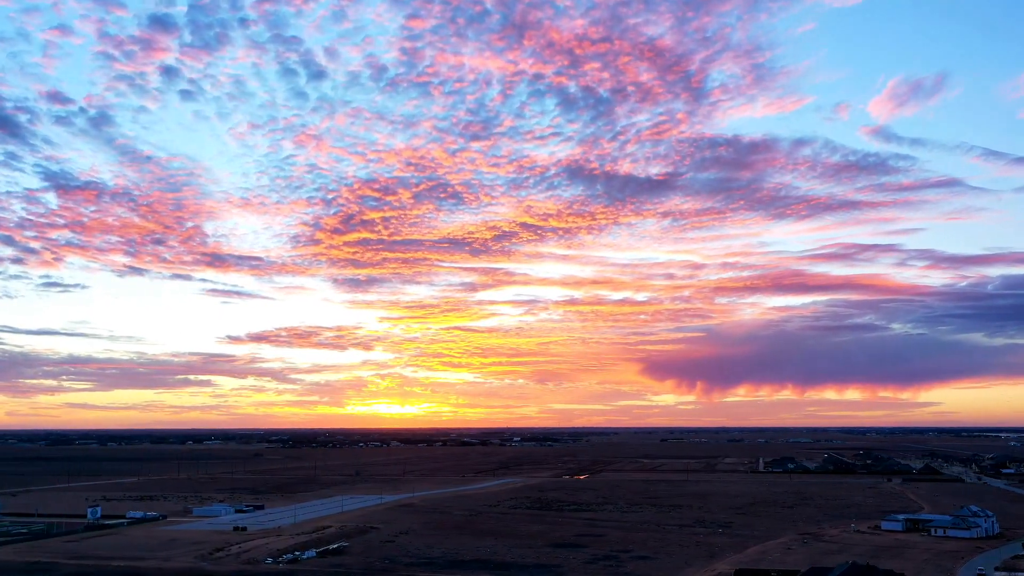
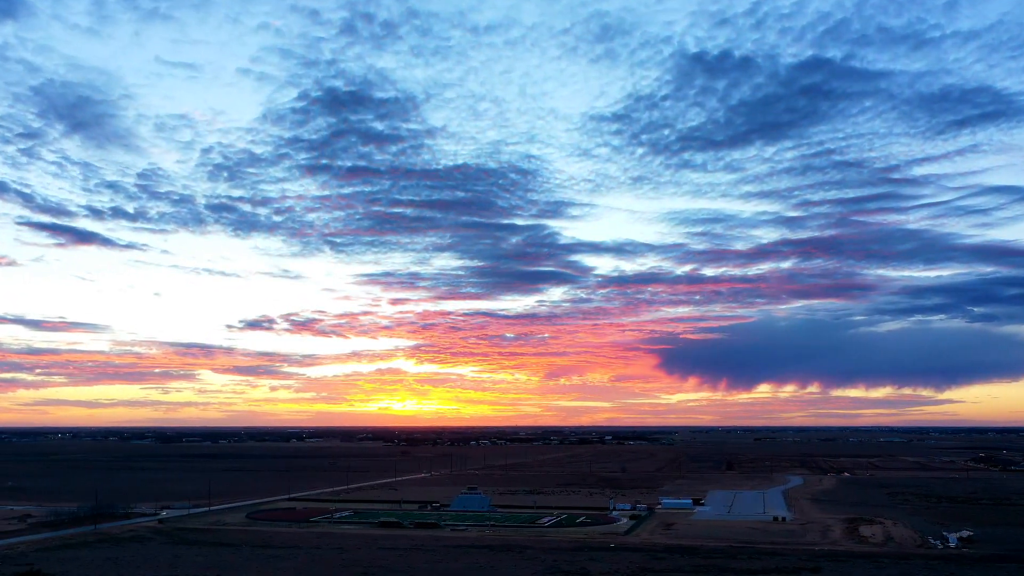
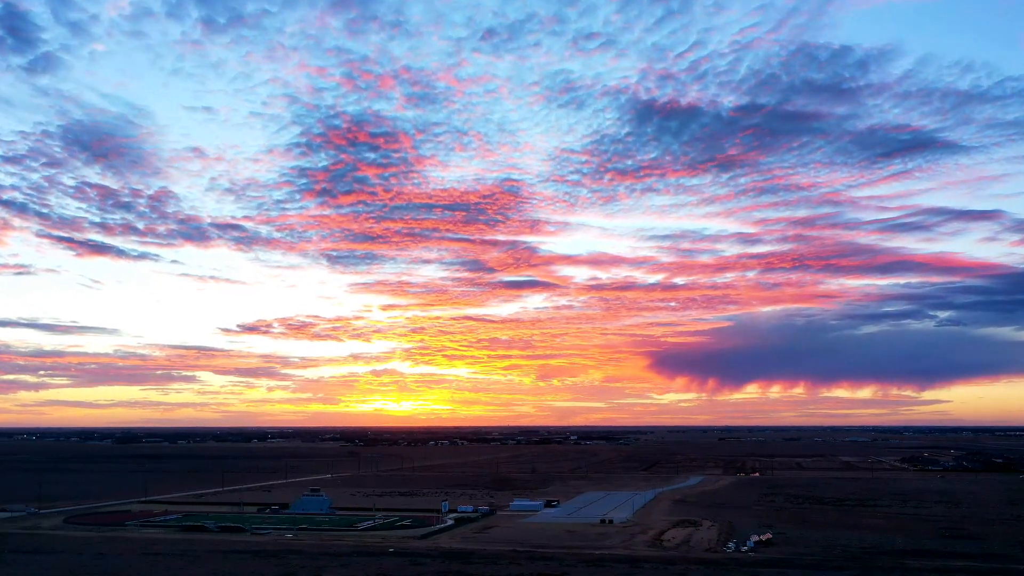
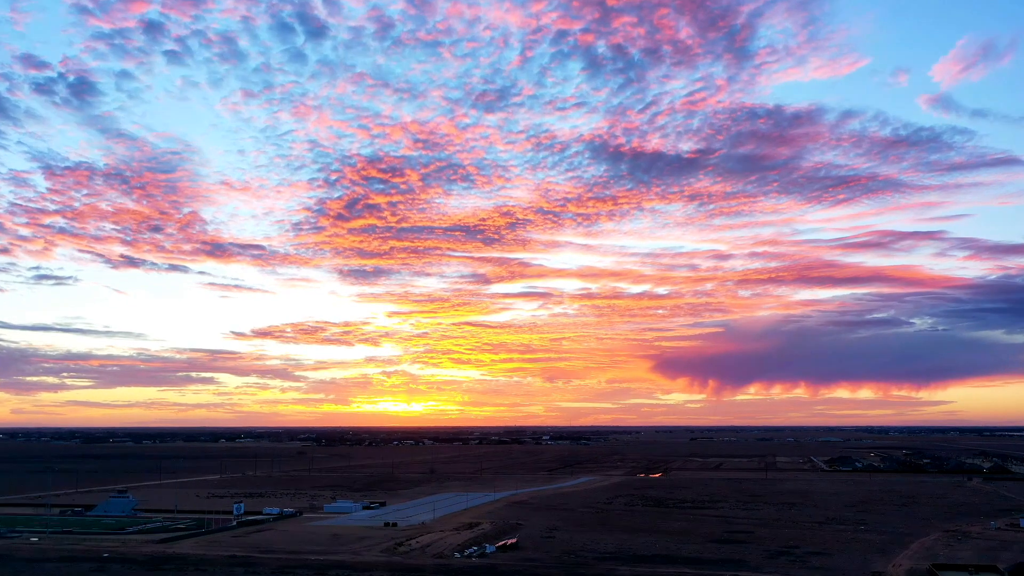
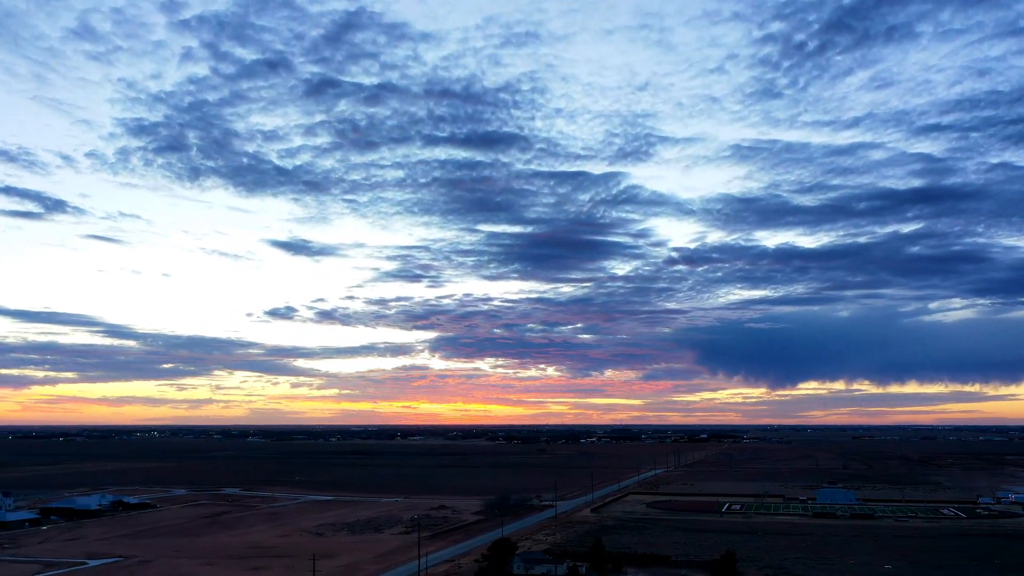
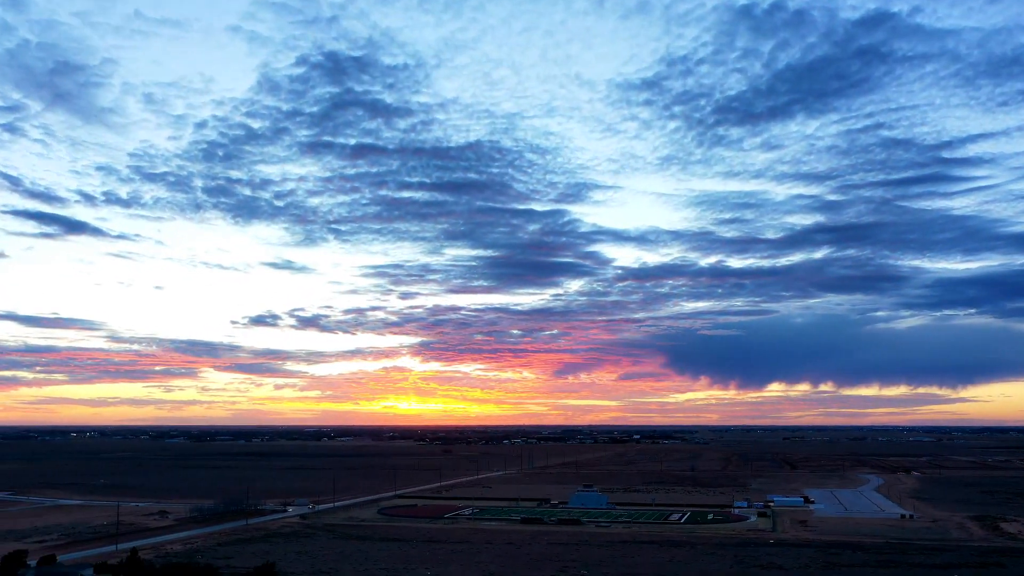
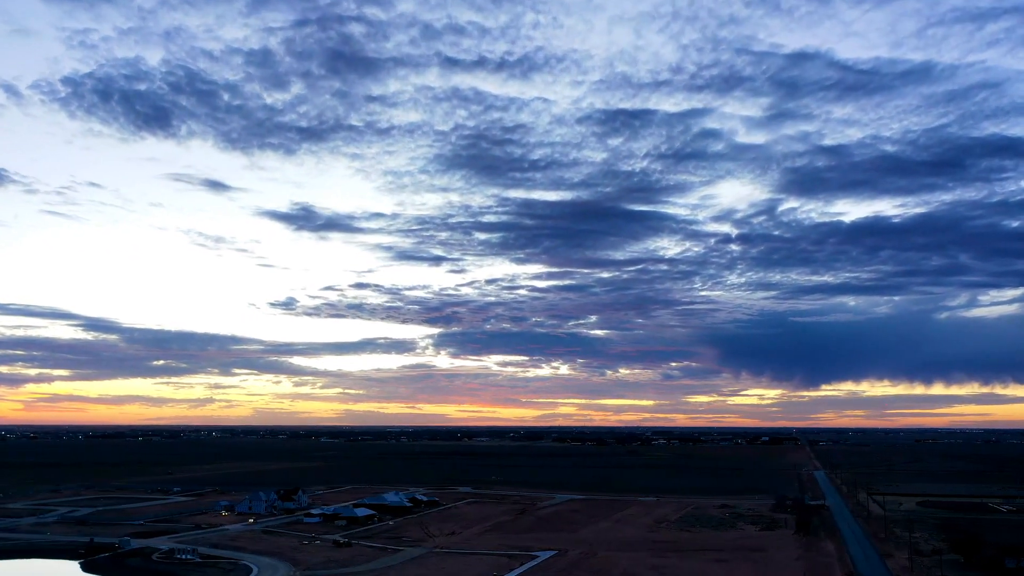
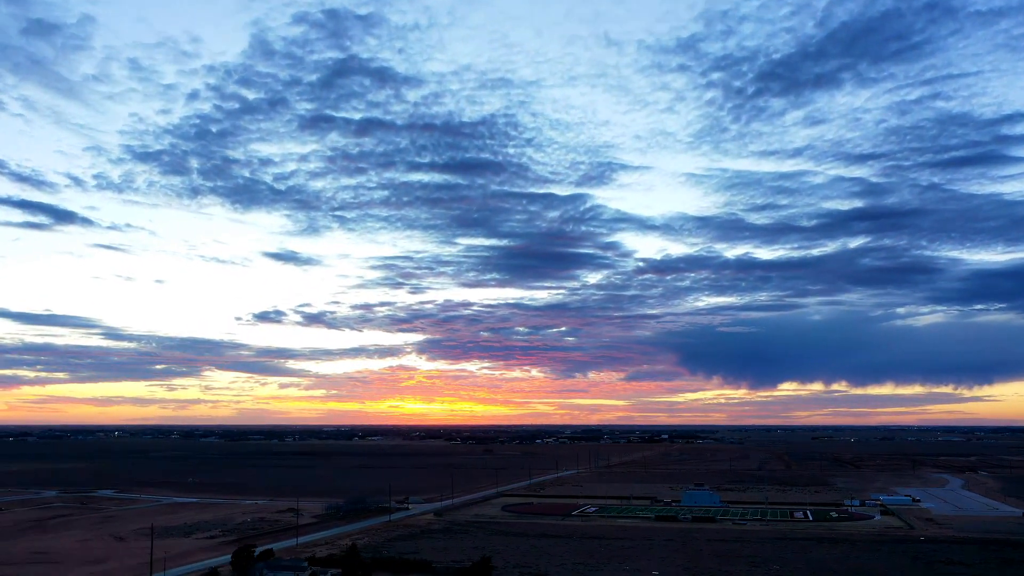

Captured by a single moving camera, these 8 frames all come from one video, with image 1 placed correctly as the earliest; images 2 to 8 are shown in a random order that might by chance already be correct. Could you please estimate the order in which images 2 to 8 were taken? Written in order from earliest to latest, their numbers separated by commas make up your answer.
4, 3, 2, 6, 8, 5, 7
